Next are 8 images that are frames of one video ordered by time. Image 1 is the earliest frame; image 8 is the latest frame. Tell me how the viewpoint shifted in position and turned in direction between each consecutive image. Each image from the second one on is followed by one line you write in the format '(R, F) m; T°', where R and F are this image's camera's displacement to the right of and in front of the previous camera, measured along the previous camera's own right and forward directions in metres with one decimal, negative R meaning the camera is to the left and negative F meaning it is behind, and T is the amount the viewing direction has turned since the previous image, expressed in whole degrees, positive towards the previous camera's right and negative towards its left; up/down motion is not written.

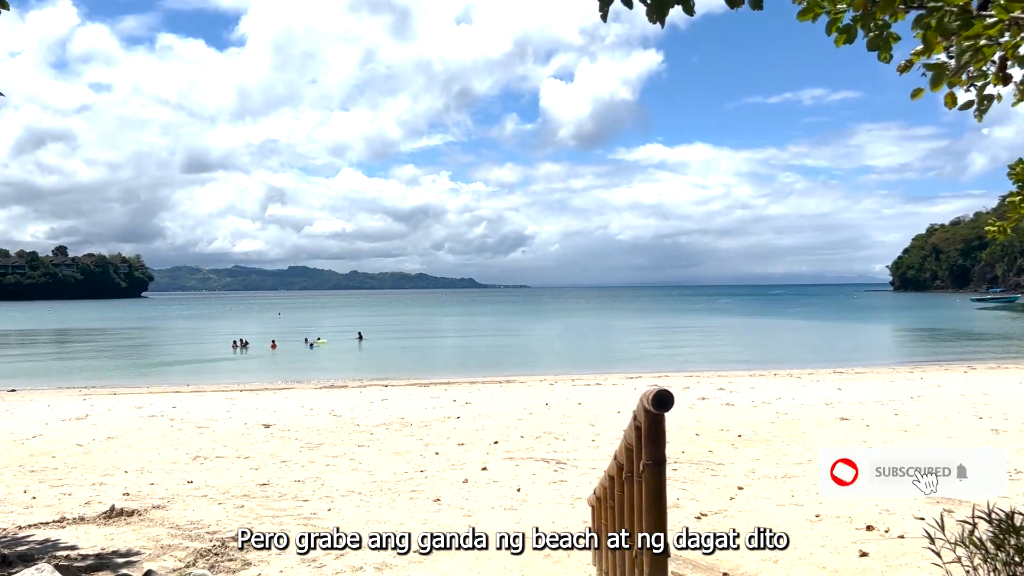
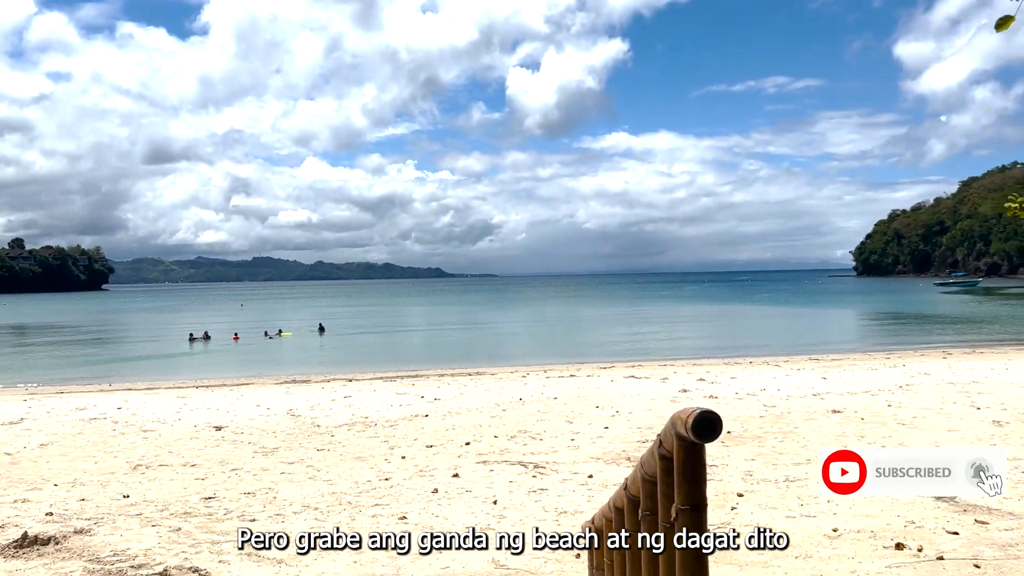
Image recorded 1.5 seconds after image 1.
(-0.1, +1.0) m; +2°
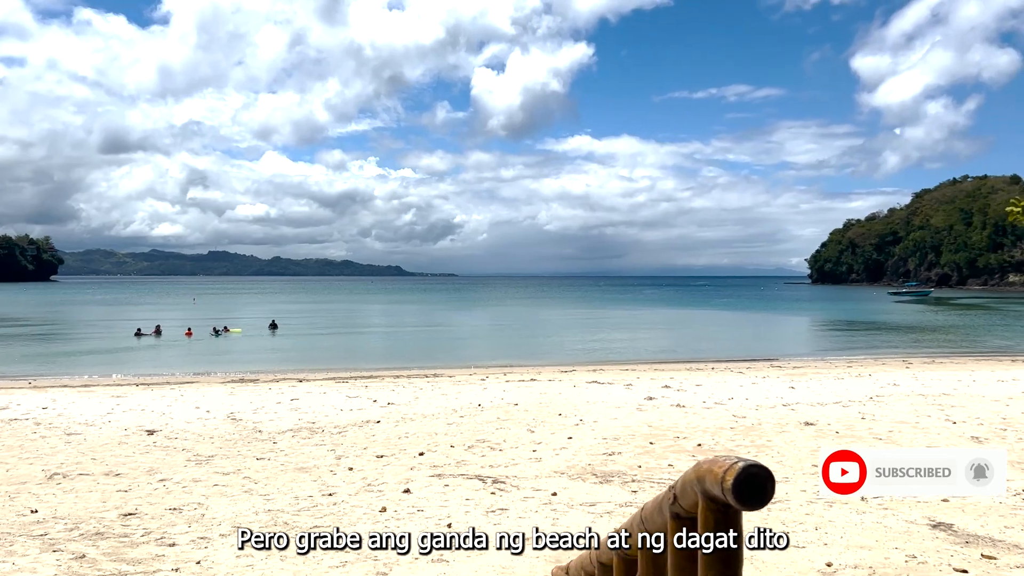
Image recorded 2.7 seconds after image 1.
(0.0, +0.8) m; +3°
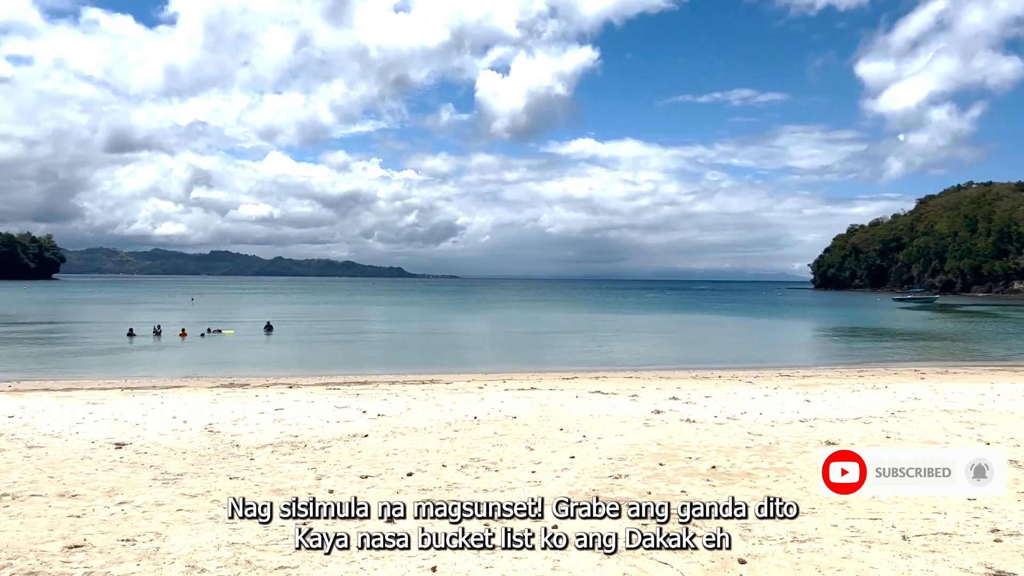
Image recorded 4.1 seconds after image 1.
(0.0, +0.9) m; 0°
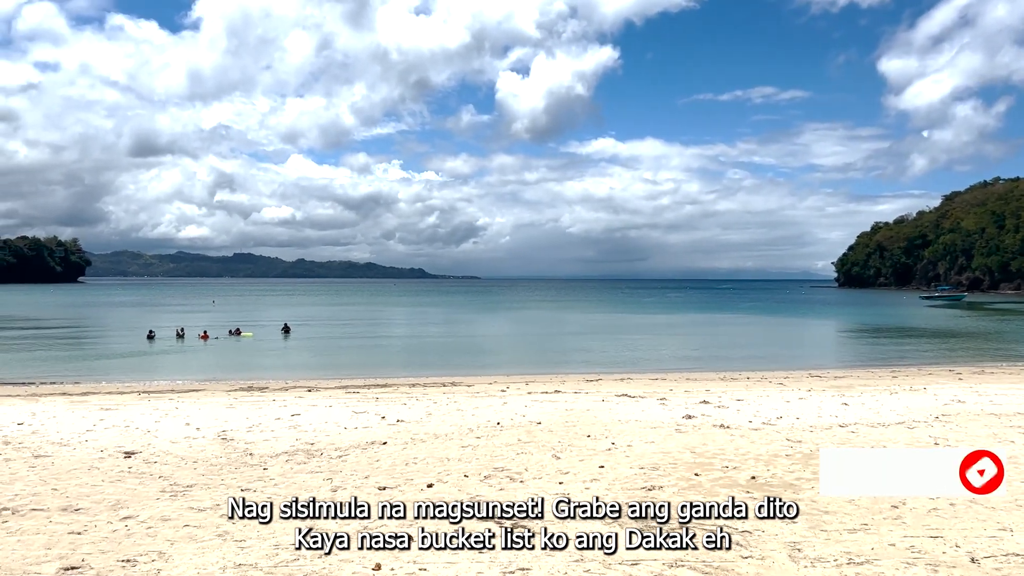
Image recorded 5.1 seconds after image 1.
(0.0, +0.6) m; -1°
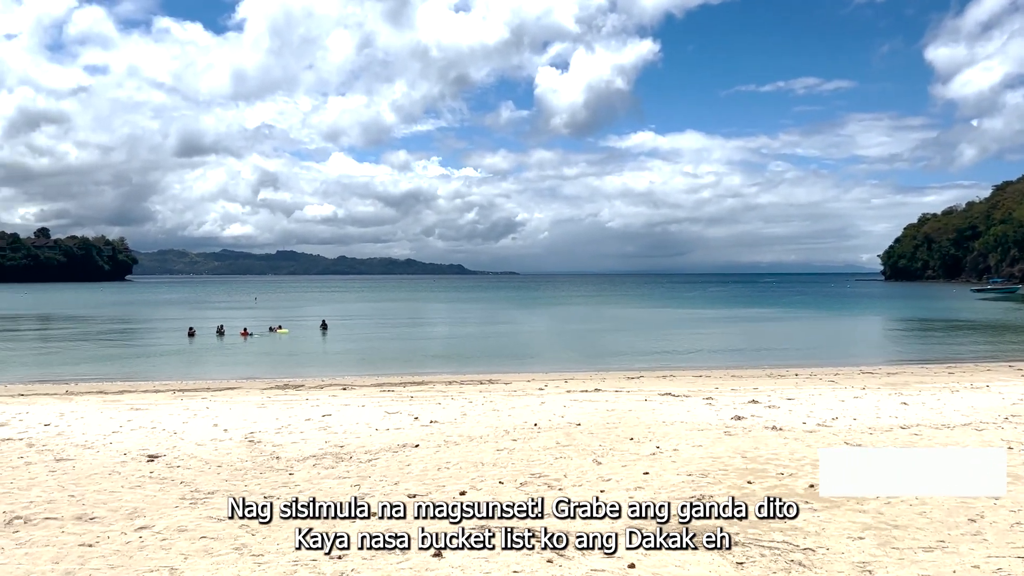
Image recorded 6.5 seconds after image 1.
(0.0, +0.6) m; -3°
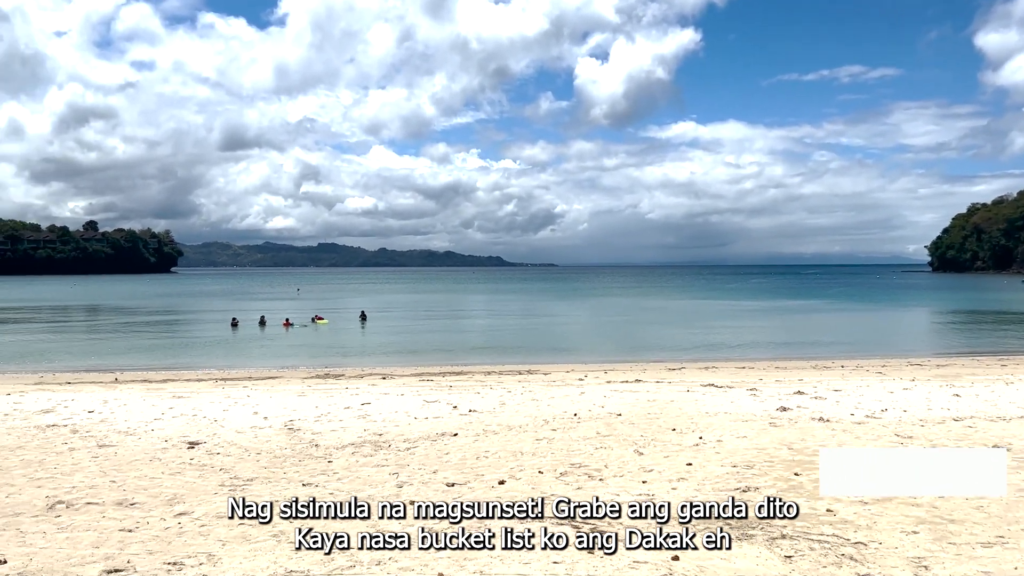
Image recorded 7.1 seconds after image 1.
(0.0, +0.2) m; -3°
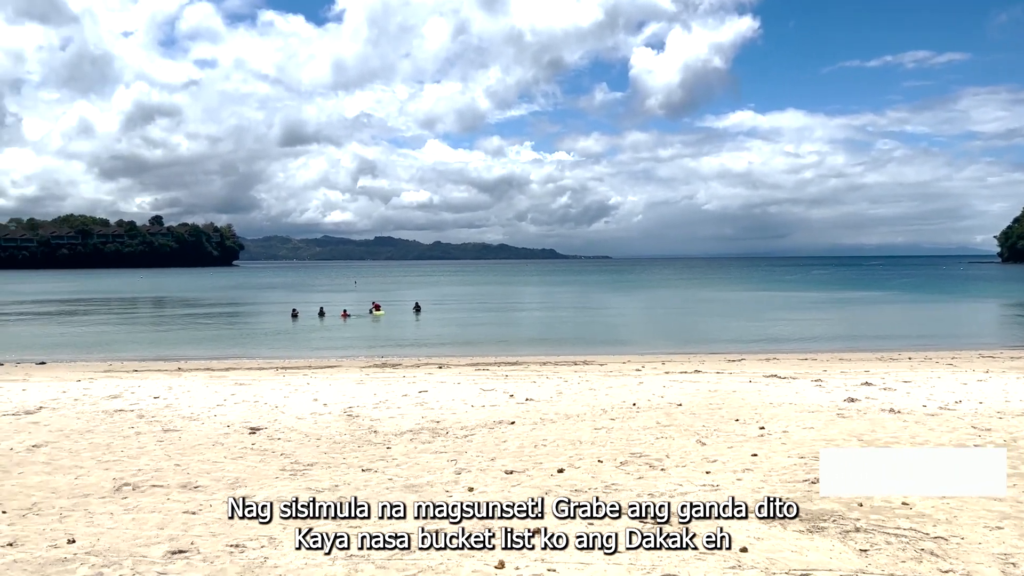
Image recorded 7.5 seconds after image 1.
(-0.1, +0.1) m; -4°
